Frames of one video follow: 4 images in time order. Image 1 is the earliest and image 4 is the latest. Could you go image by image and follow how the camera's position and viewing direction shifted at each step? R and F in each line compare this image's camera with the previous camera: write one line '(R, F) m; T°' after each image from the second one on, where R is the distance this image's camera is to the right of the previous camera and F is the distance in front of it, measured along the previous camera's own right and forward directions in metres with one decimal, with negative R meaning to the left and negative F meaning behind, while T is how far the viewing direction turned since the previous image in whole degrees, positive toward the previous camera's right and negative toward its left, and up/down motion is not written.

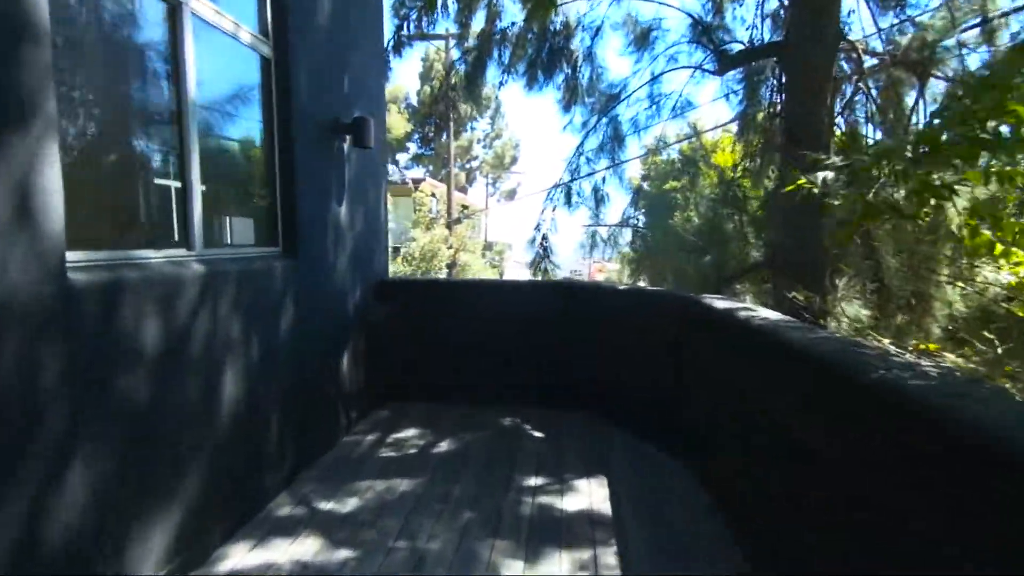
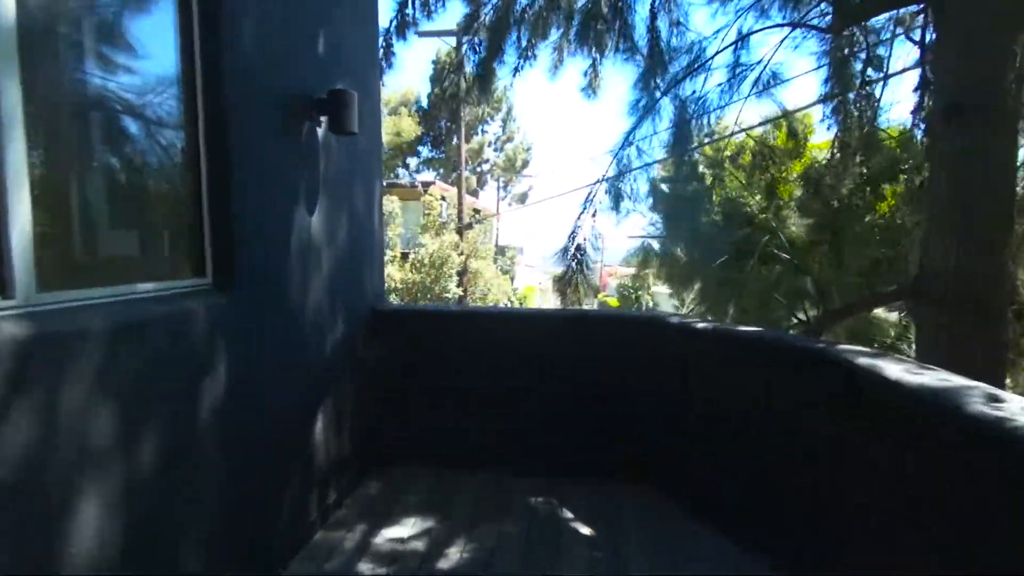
(-0.1, +1.0) m; -1°
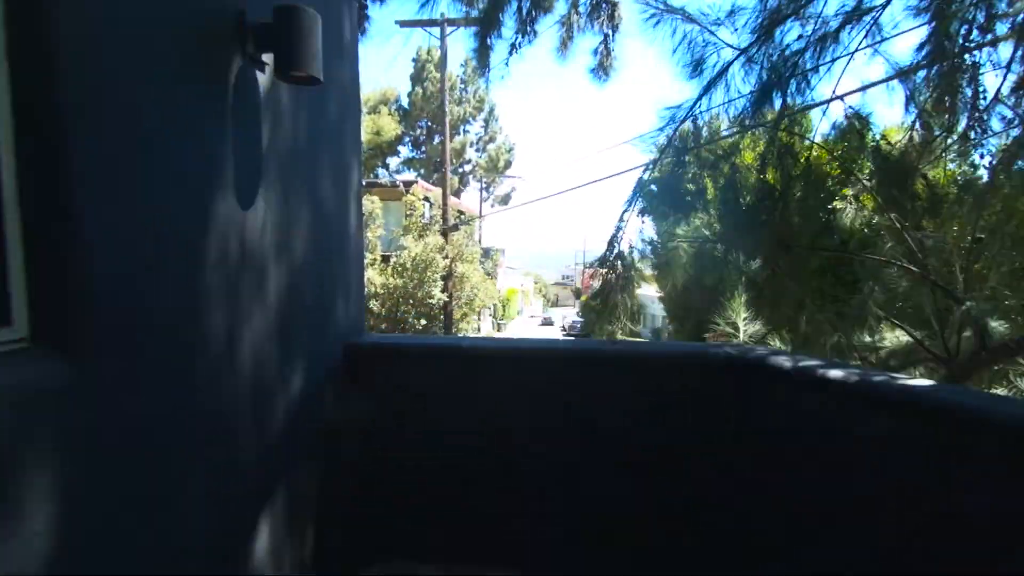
(-0.2, +0.9) m; +2°
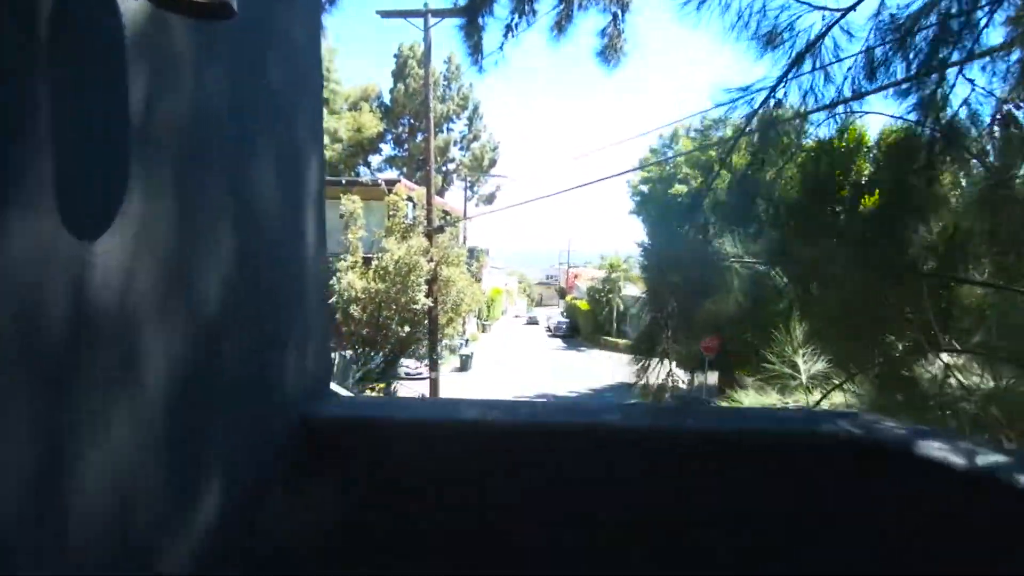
(-0.1, +0.7) m; +2°
